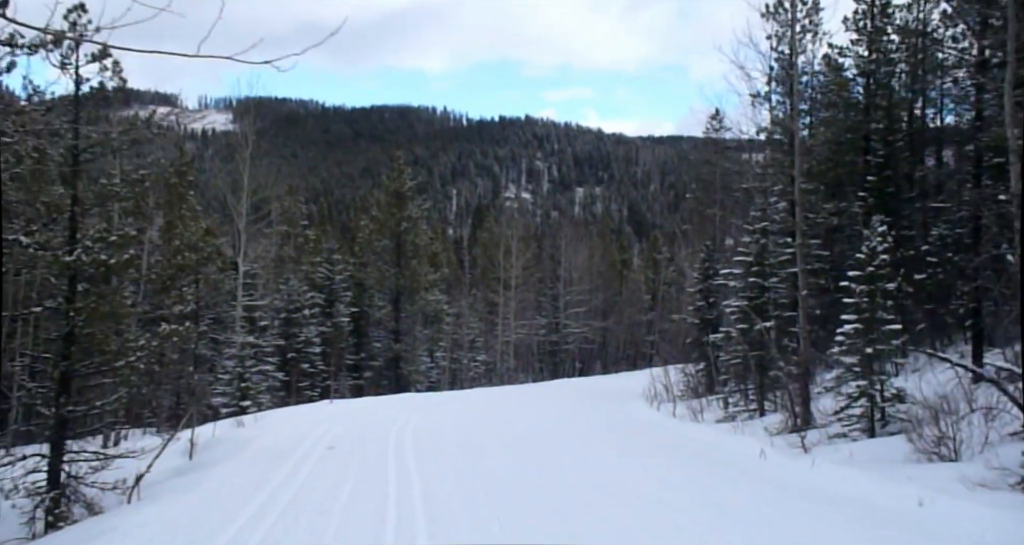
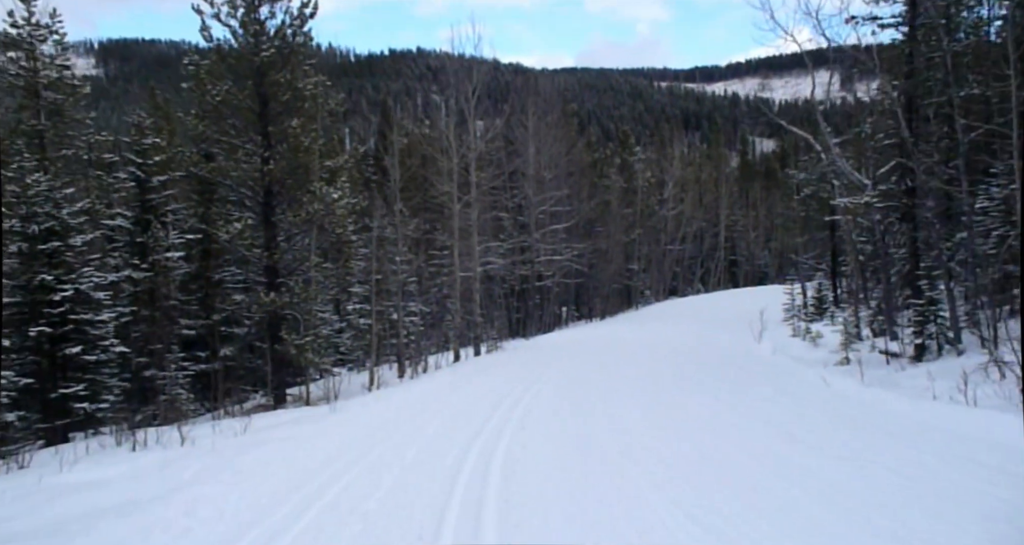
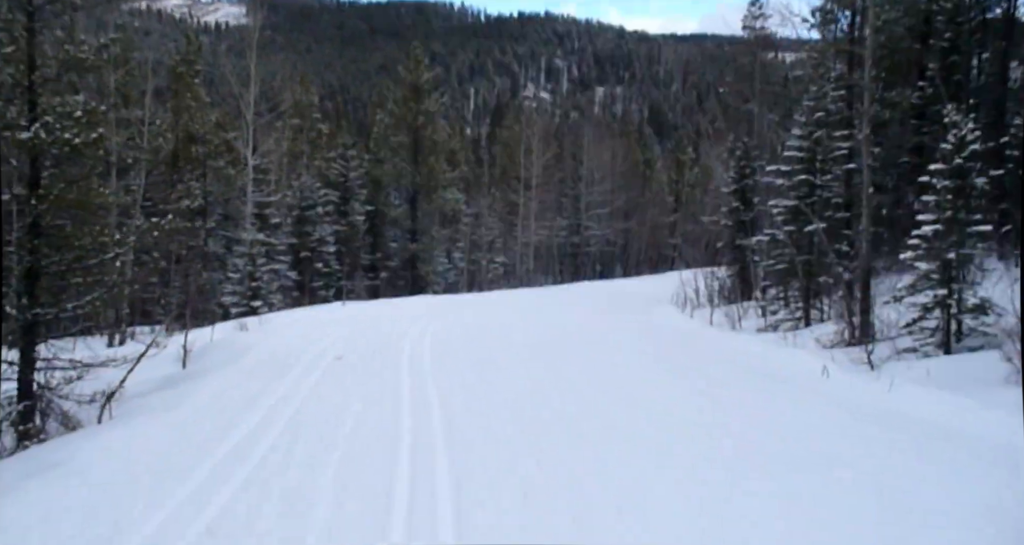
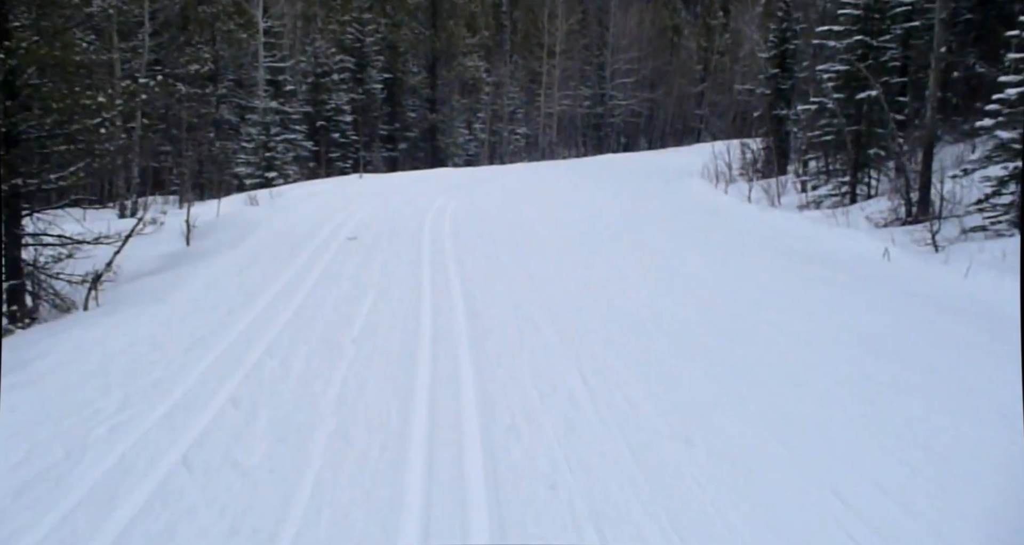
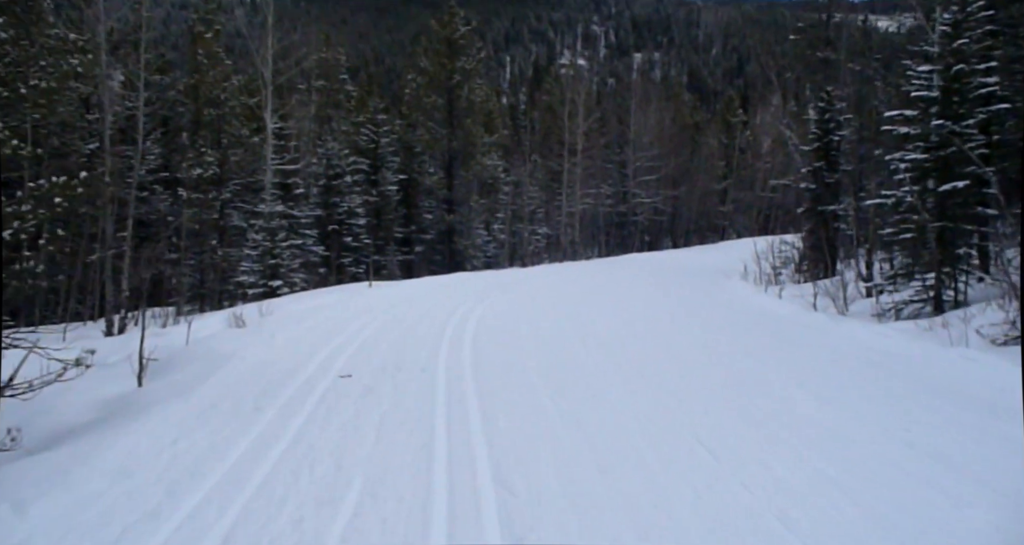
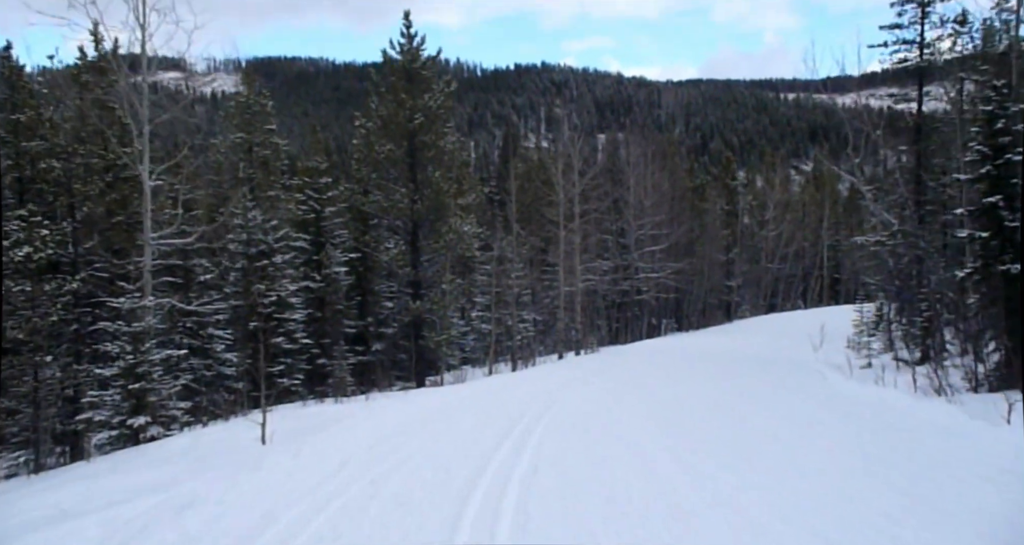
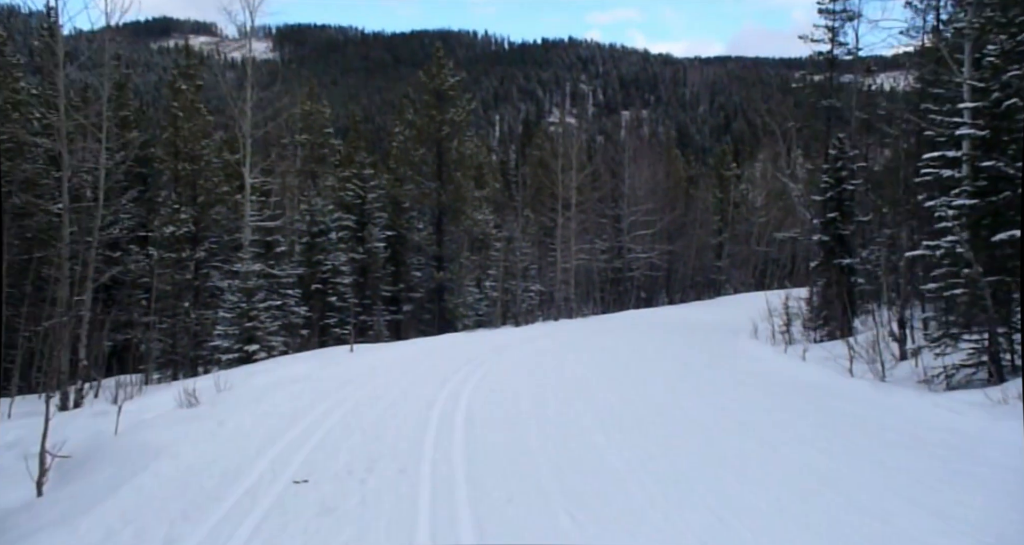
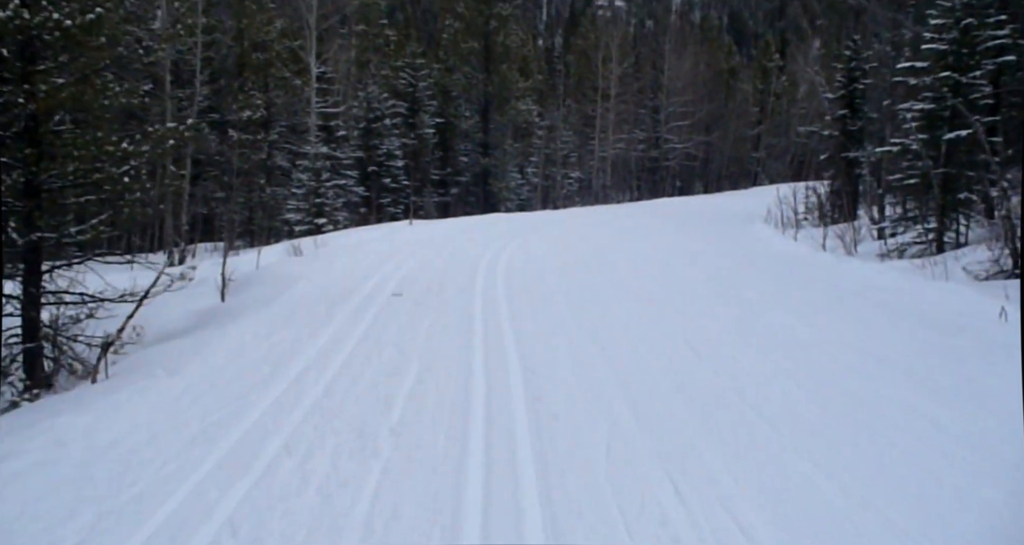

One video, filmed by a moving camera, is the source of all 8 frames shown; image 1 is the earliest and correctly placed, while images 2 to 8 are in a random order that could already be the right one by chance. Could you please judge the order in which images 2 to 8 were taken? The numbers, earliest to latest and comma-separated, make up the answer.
3, 4, 8, 5, 7, 6, 2
